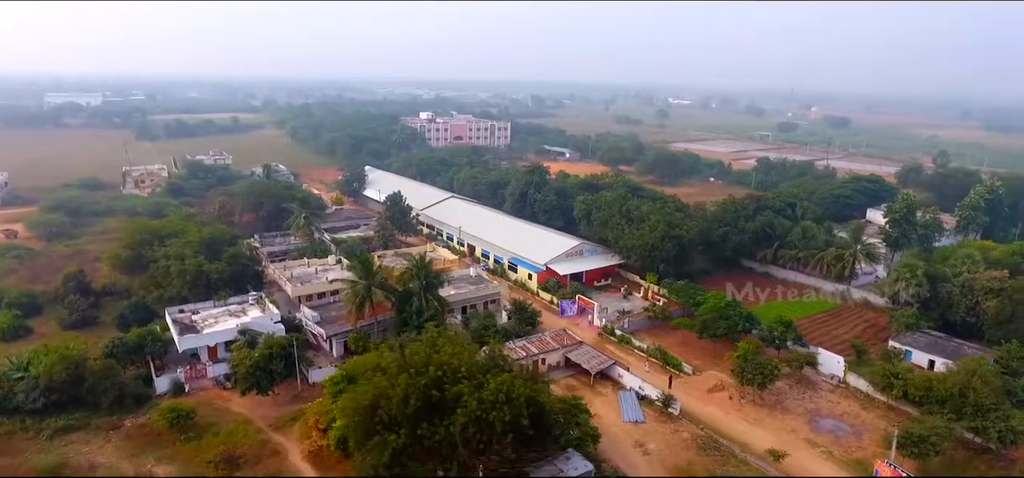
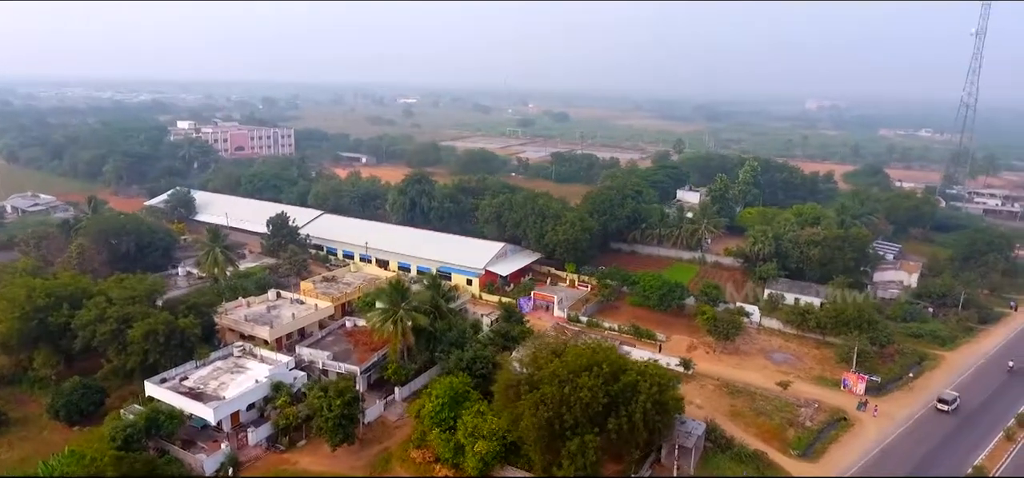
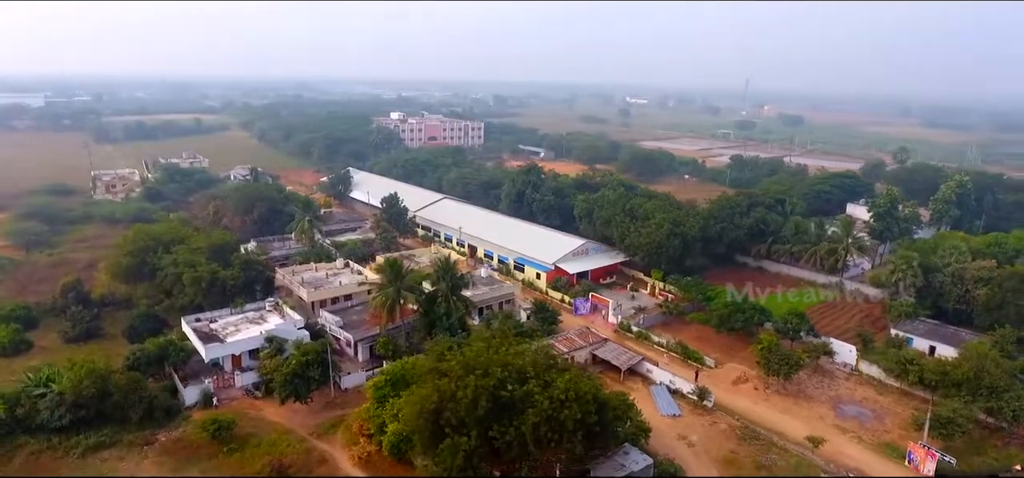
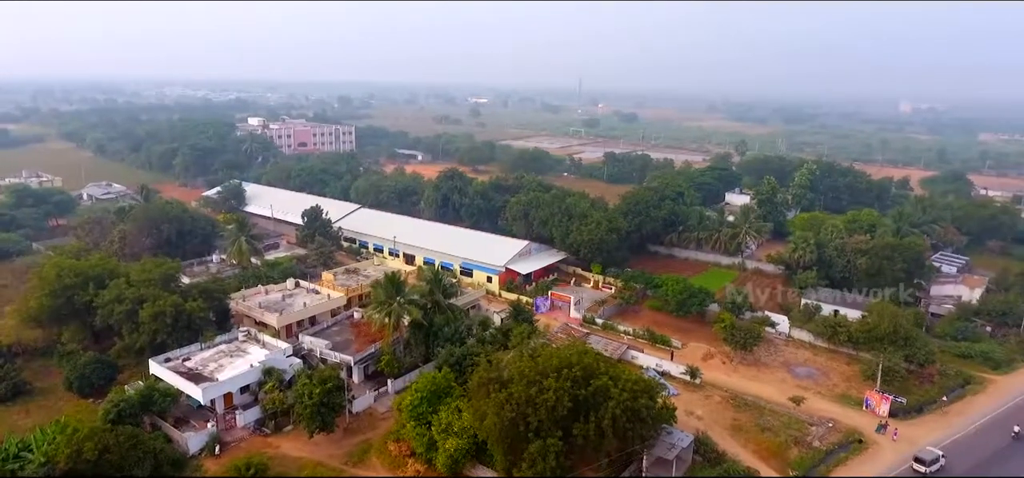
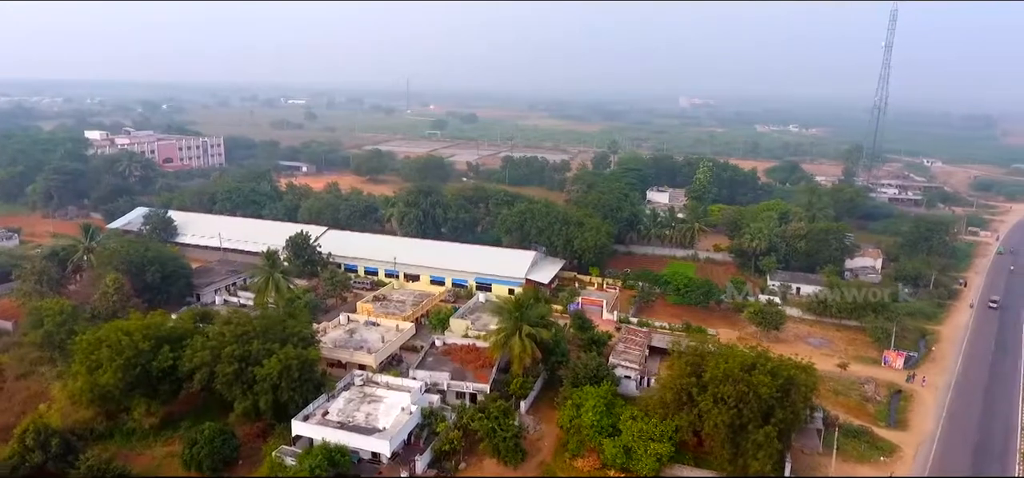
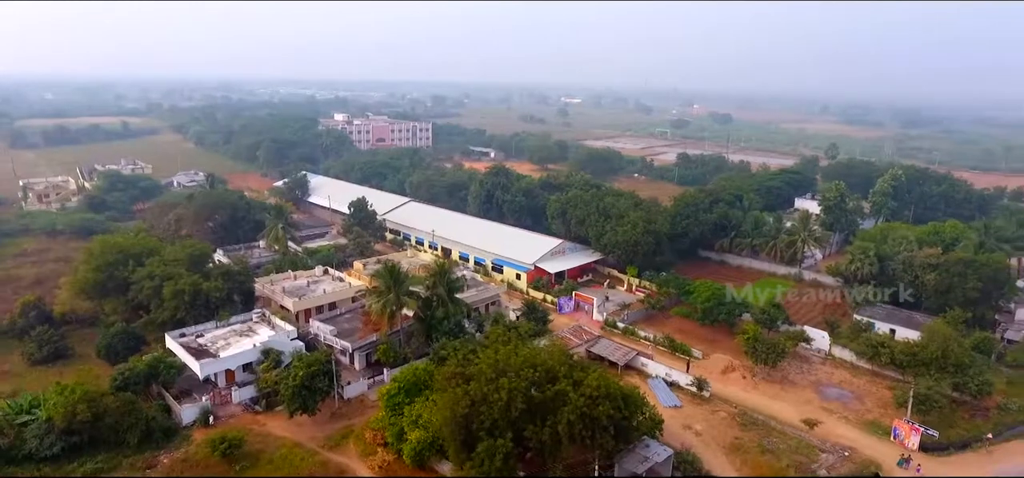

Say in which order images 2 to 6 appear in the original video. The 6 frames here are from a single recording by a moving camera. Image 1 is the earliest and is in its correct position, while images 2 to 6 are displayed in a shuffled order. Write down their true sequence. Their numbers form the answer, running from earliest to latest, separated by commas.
3, 6, 4, 2, 5
